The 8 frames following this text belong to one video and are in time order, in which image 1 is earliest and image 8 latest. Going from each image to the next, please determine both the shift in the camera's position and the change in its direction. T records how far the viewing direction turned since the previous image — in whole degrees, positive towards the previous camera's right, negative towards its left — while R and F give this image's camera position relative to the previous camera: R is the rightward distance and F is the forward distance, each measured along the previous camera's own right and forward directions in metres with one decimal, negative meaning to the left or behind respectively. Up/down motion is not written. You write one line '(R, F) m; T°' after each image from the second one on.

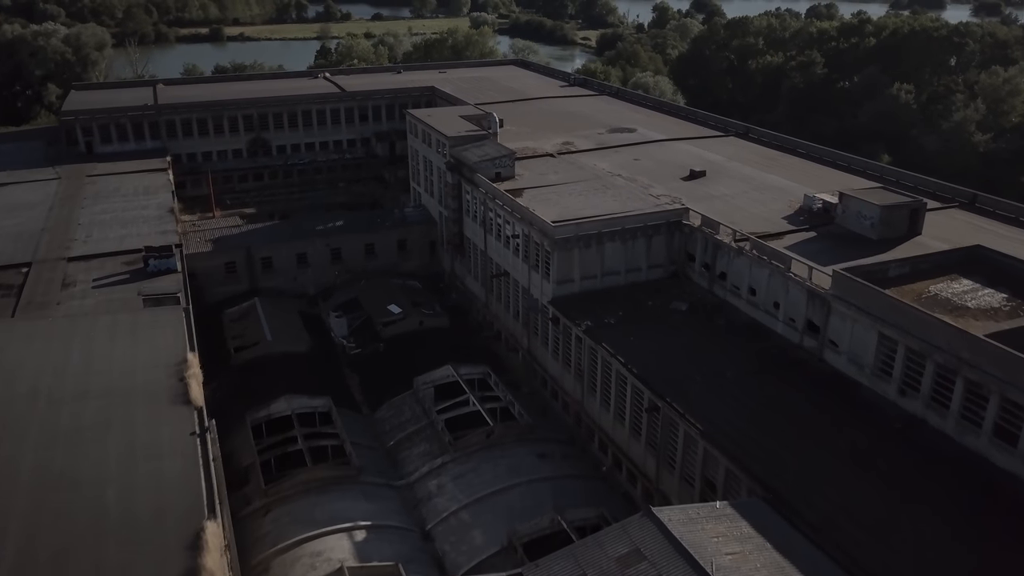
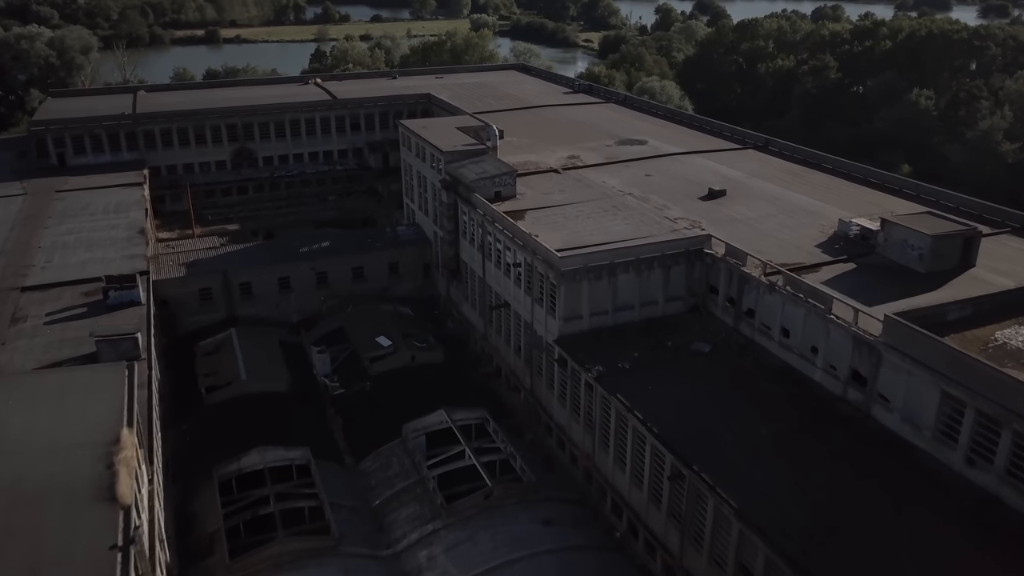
(0.0, +4.7) m; 0°
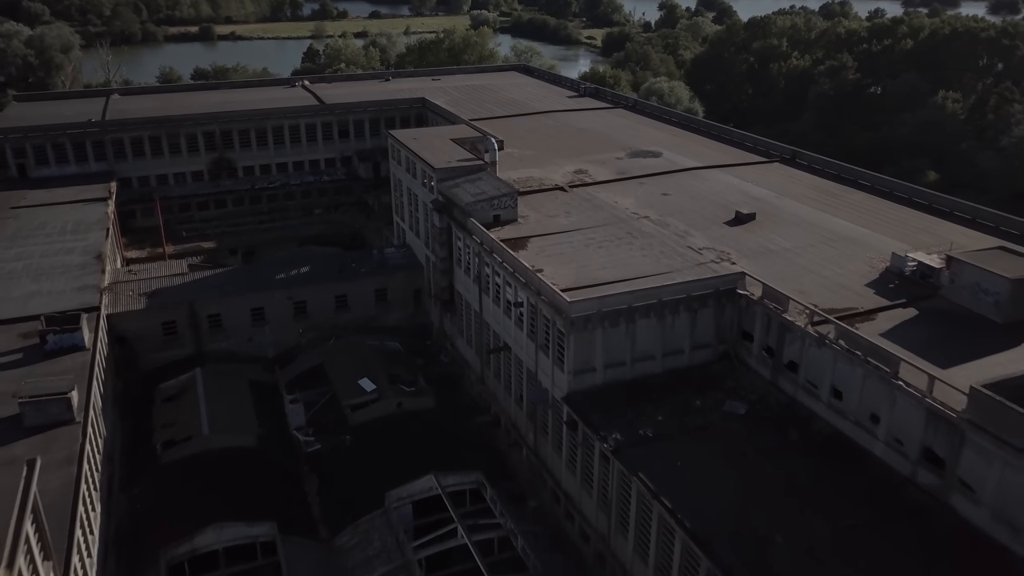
(0.0, +5.6) m; 0°
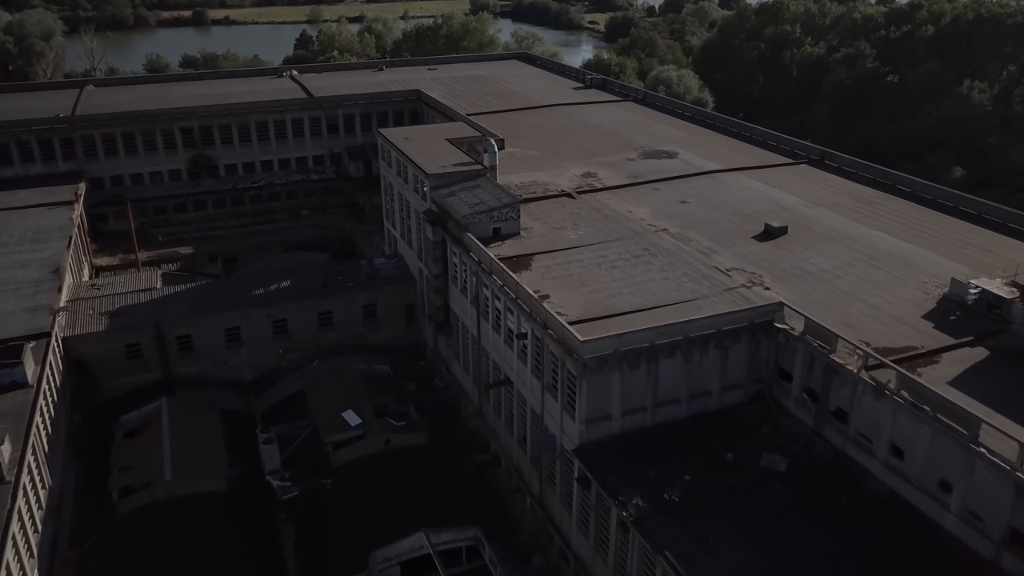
(-0.1, +4.5) m; 0°
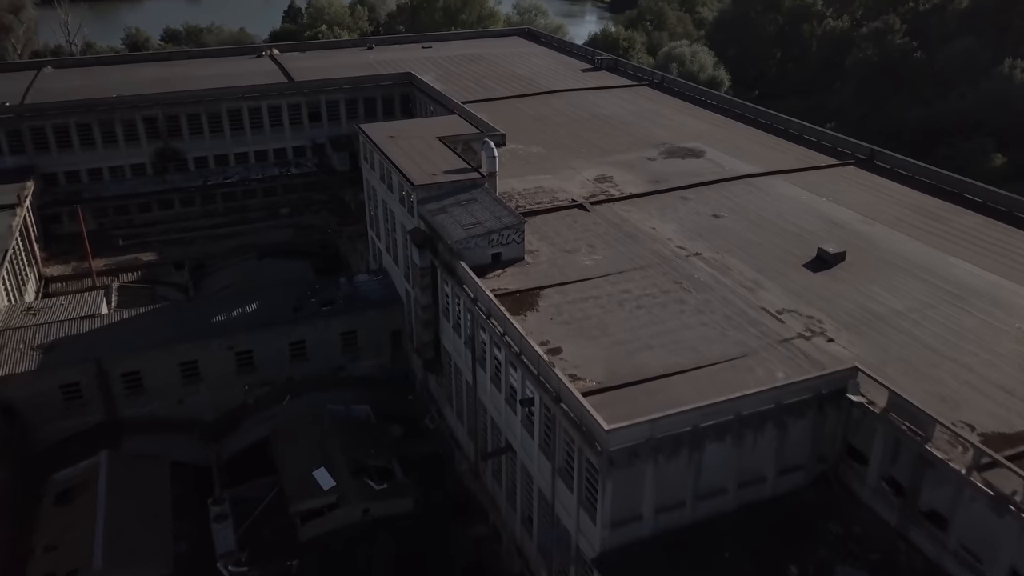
(-0.1, +6.2) m; 0°
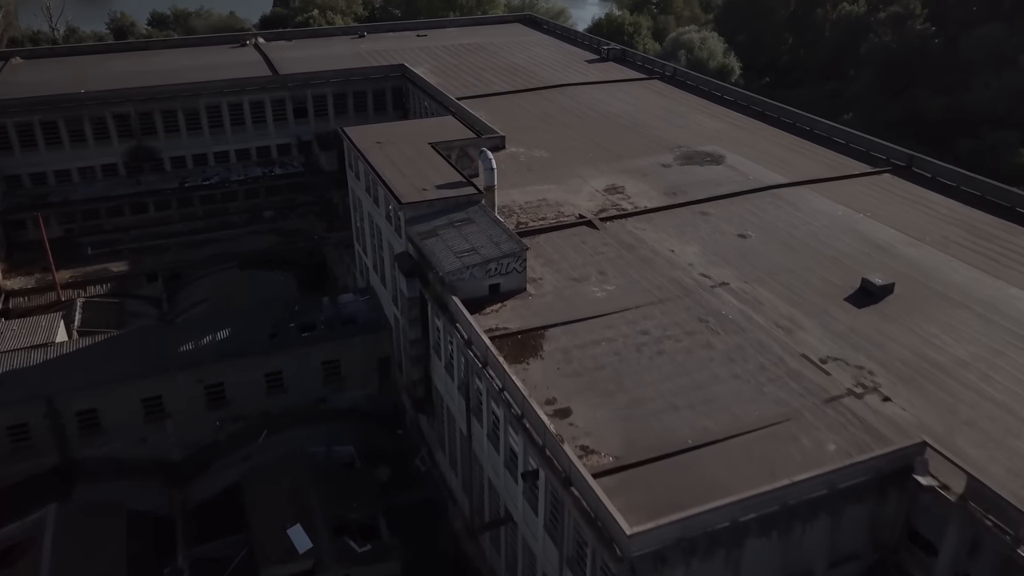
(0.0, +3.9) m; 0°
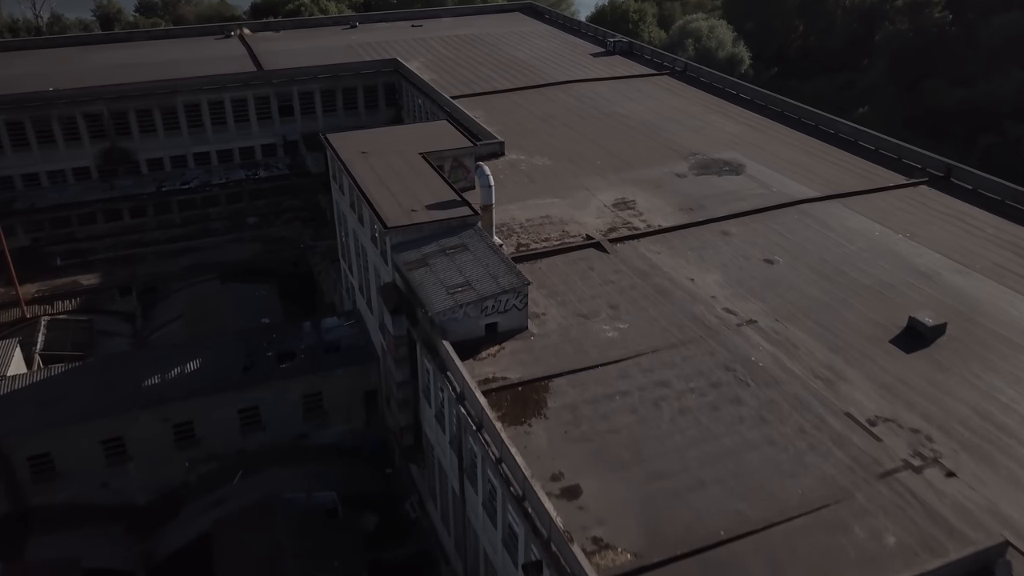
(0.0, +3.3) m; 0°
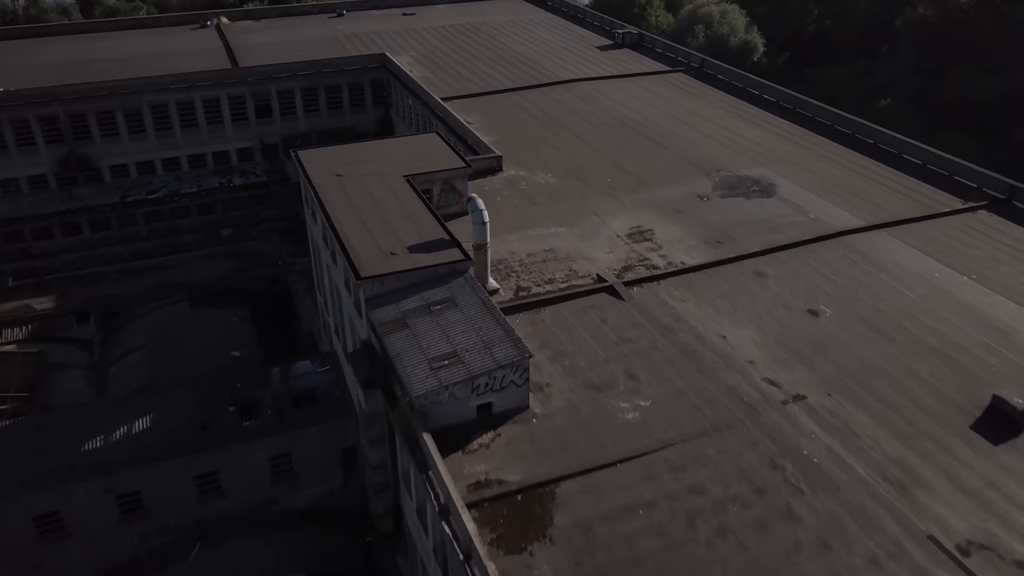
(+0.1, +4.4) m; 0°
